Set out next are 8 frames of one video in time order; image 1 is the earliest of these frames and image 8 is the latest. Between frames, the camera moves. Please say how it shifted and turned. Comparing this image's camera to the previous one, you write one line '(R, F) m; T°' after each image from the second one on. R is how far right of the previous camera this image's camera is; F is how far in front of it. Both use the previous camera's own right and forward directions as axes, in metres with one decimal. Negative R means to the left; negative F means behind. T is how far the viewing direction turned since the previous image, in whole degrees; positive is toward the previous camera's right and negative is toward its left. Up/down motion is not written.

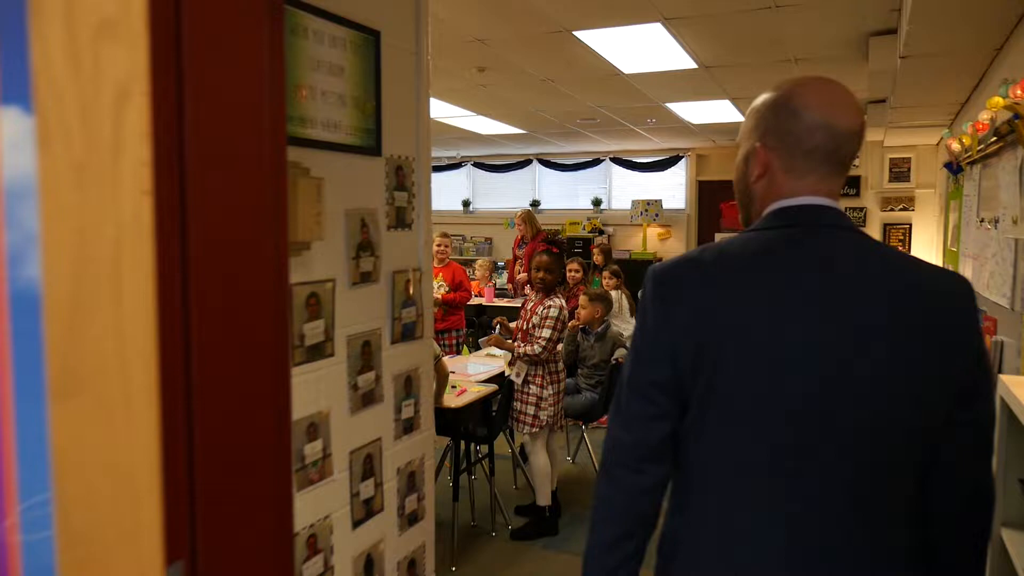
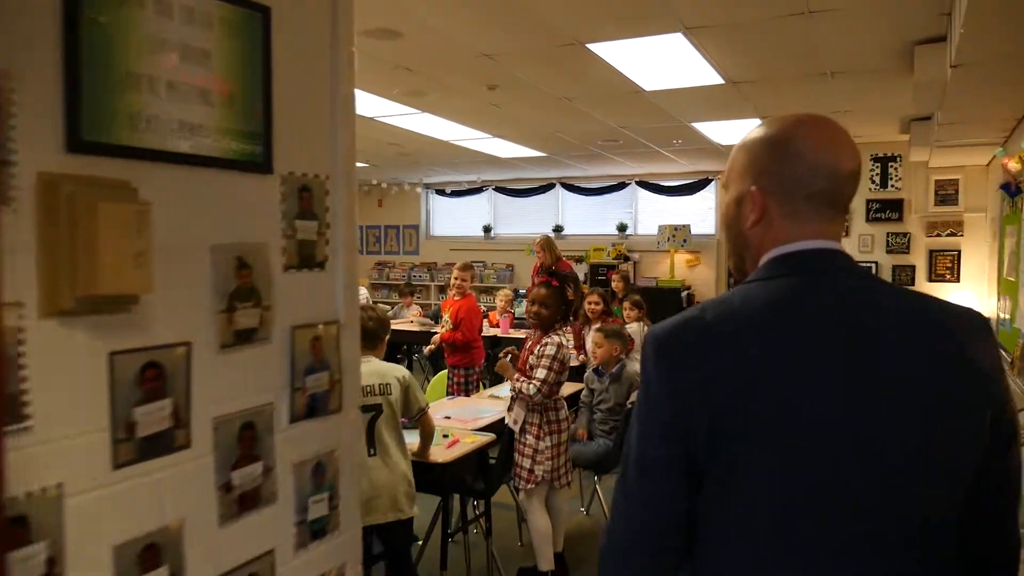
(+0.1, +0.3) m; -3°
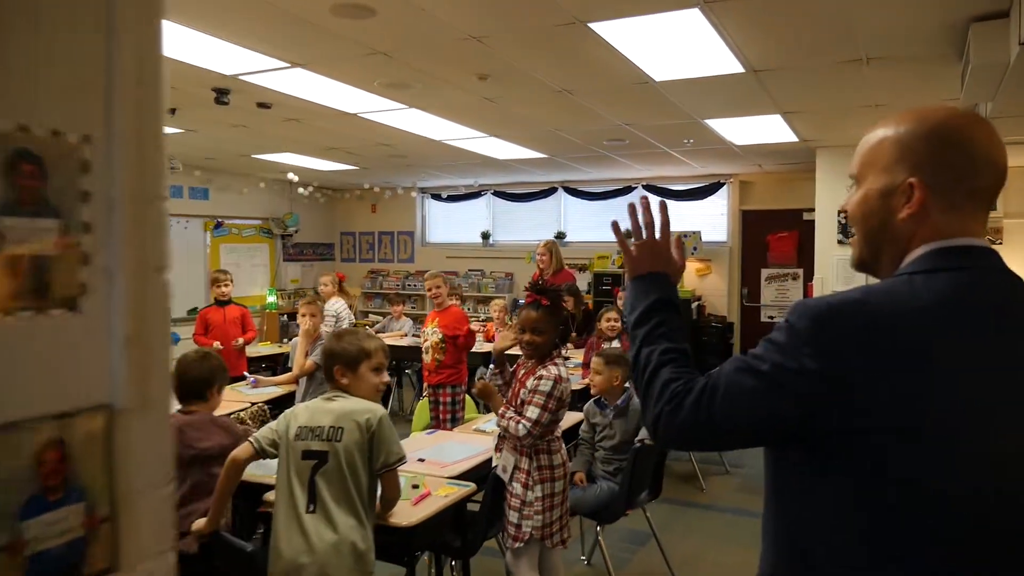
(+0.1, +0.5) m; 0°
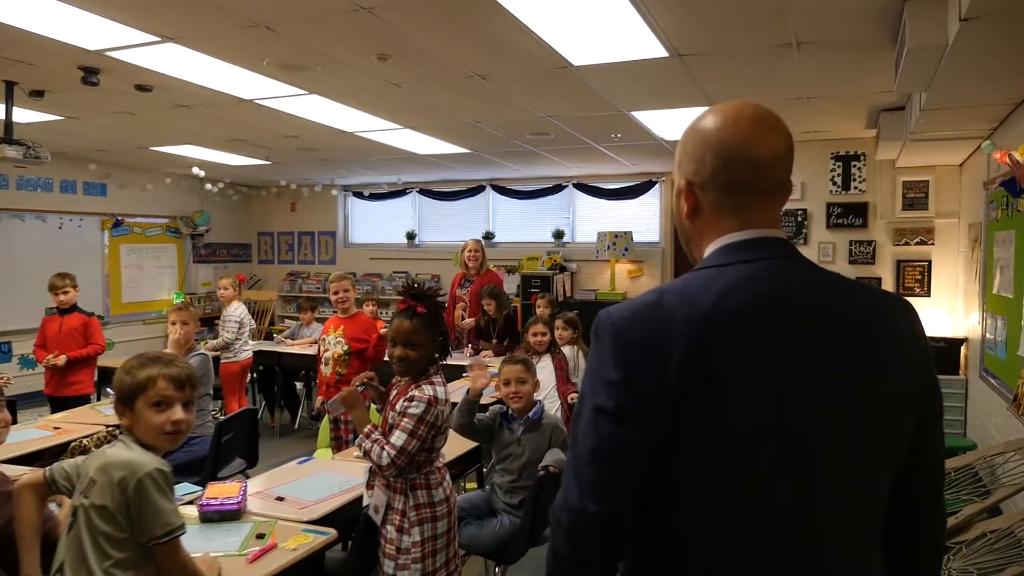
(+0.2, +0.4) m; +5°
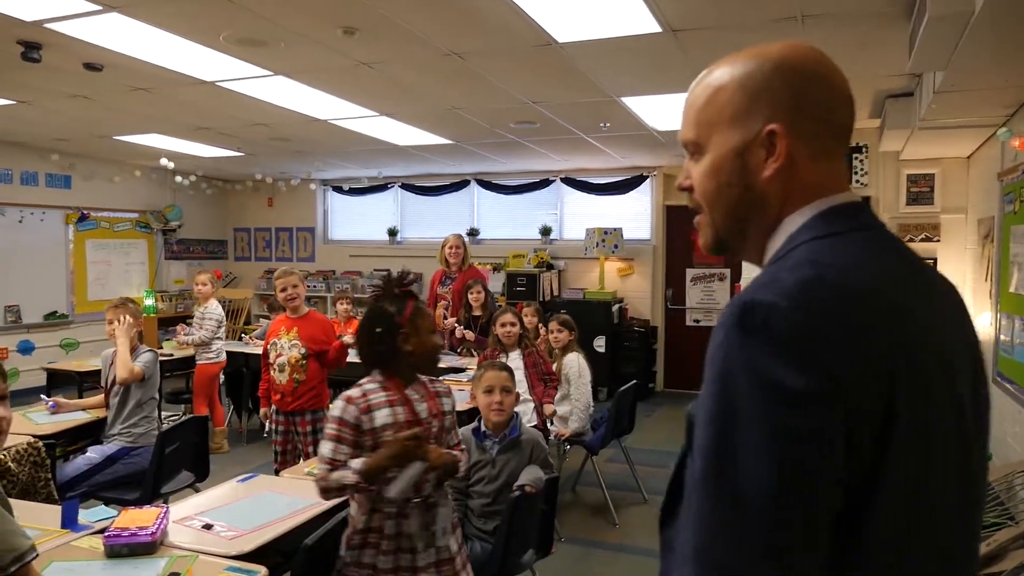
(+0.1, +0.3) m; +1°
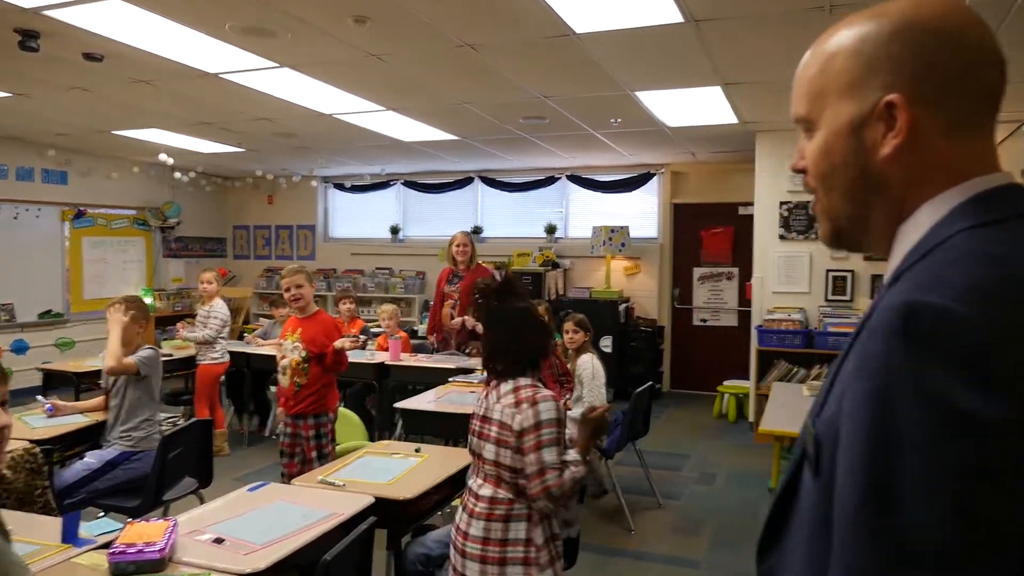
(-0.1, +0.1) m; 0°
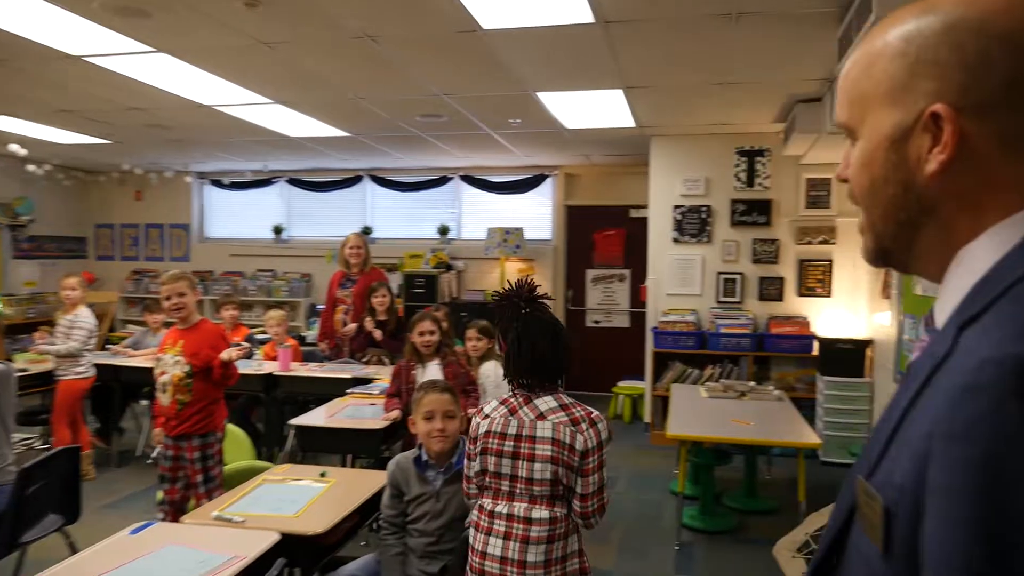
(-0.1, +0.1) m; +10°
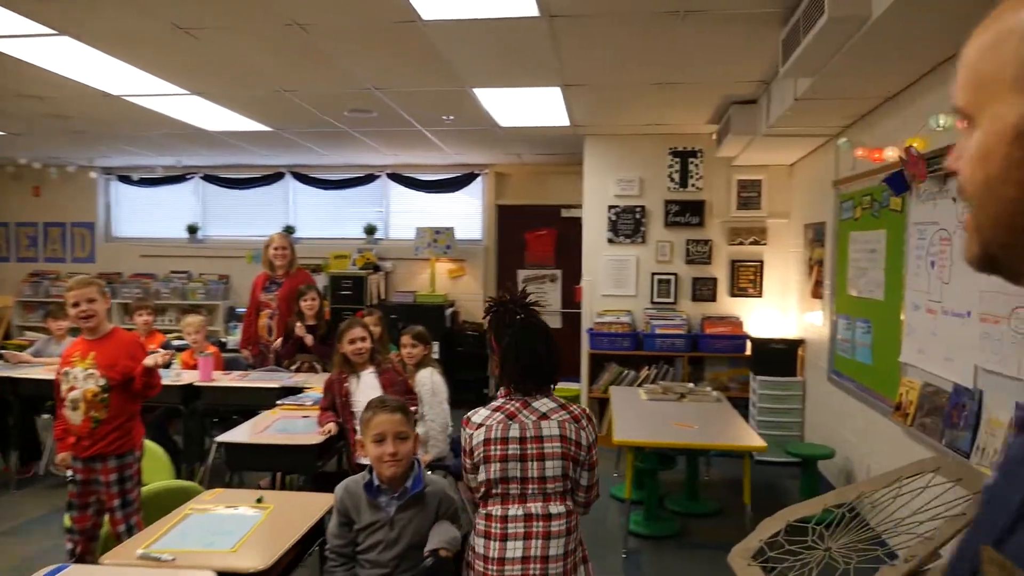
(-0.1, +0.1) m; +6°
